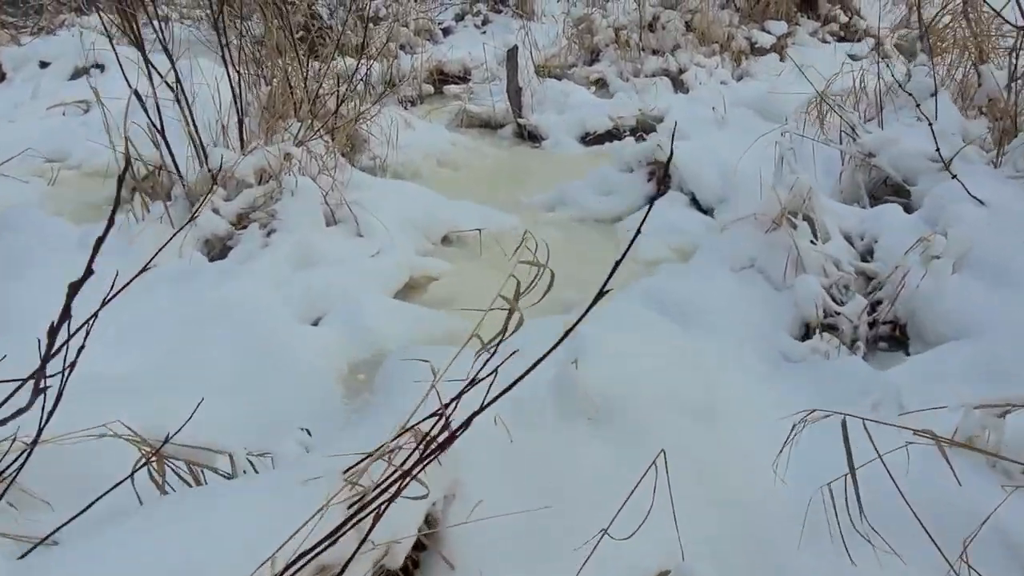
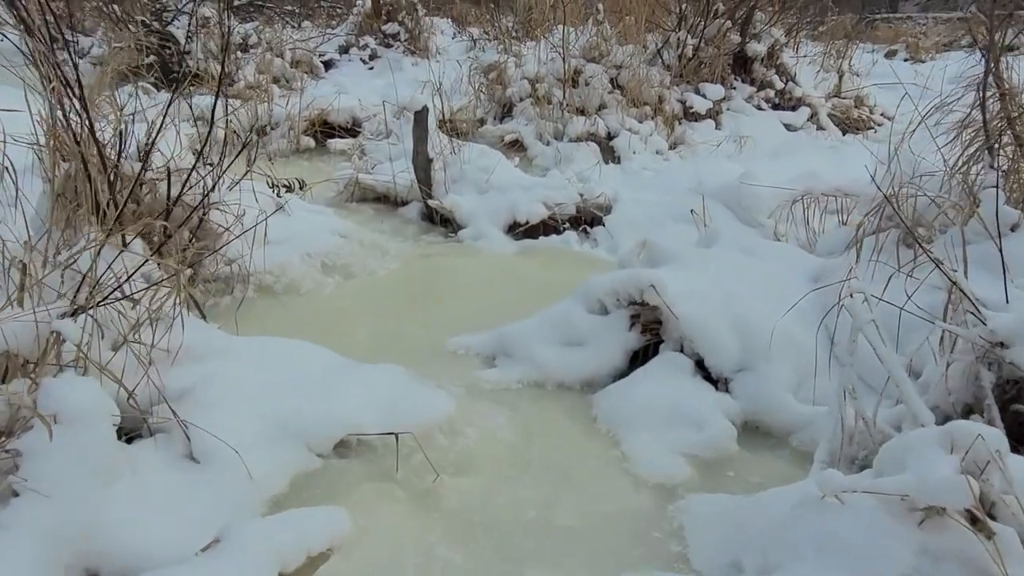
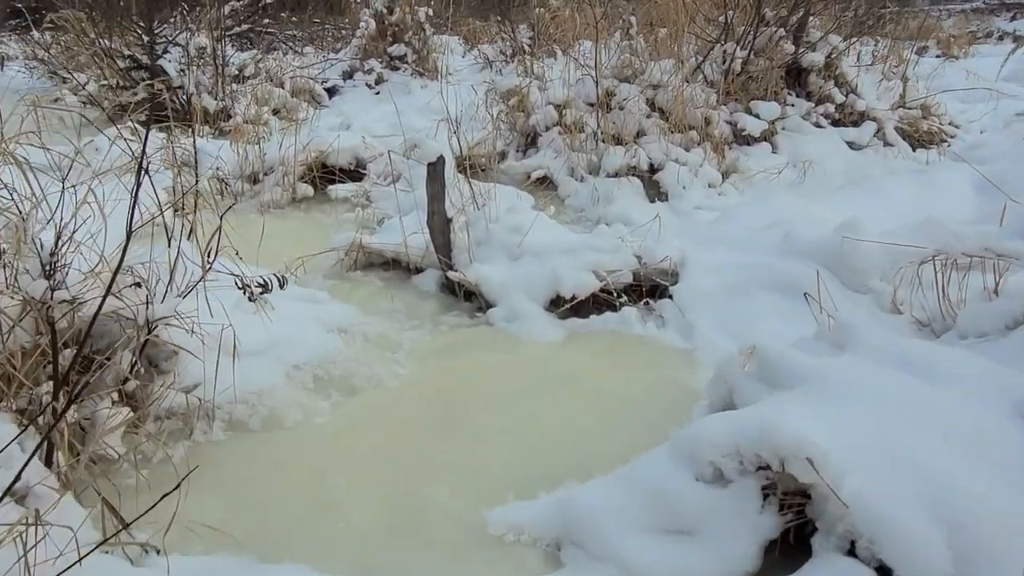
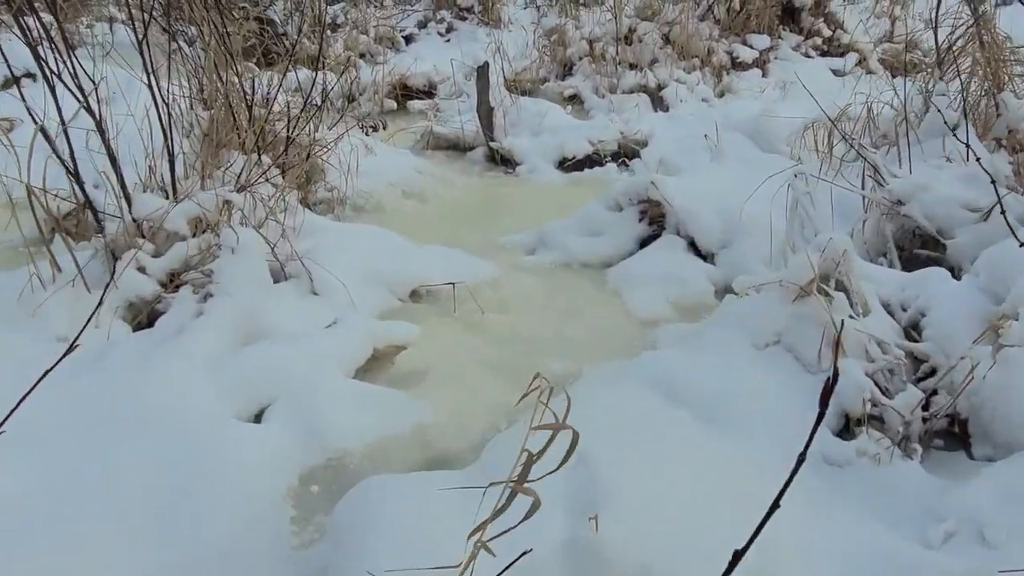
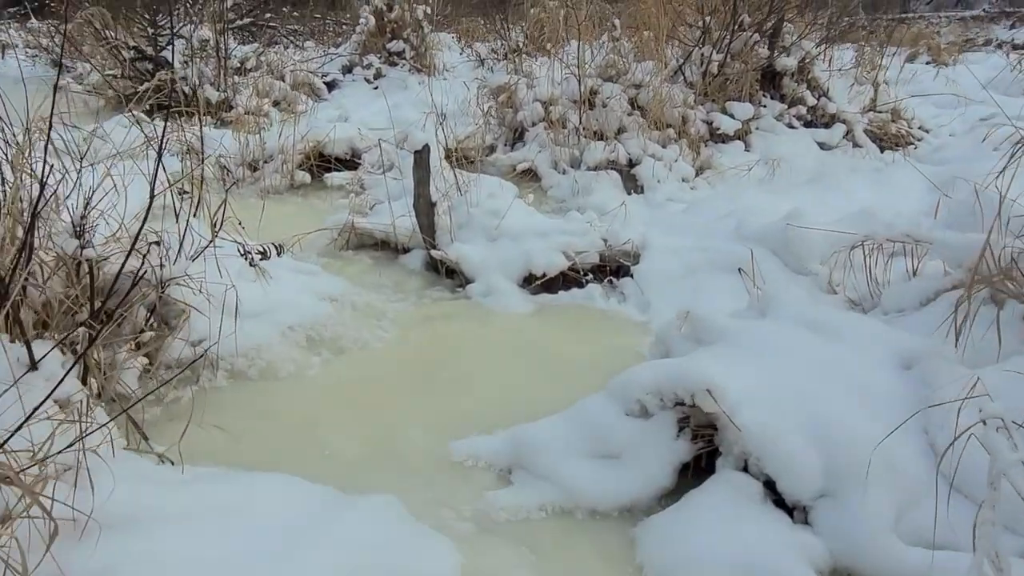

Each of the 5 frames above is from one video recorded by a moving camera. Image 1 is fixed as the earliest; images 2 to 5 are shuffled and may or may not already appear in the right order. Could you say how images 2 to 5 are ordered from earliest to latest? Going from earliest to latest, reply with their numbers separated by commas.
4, 2, 5, 3
